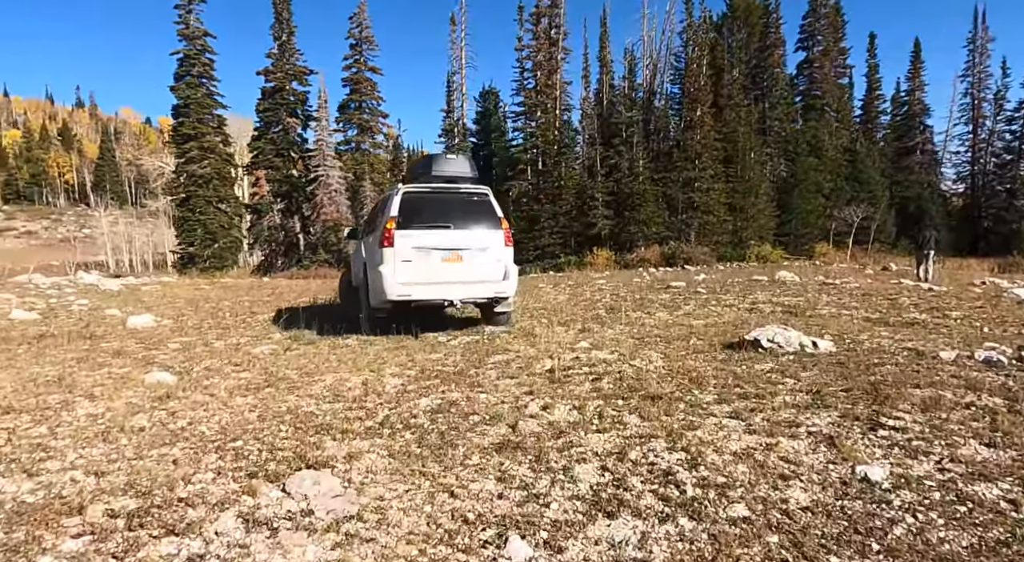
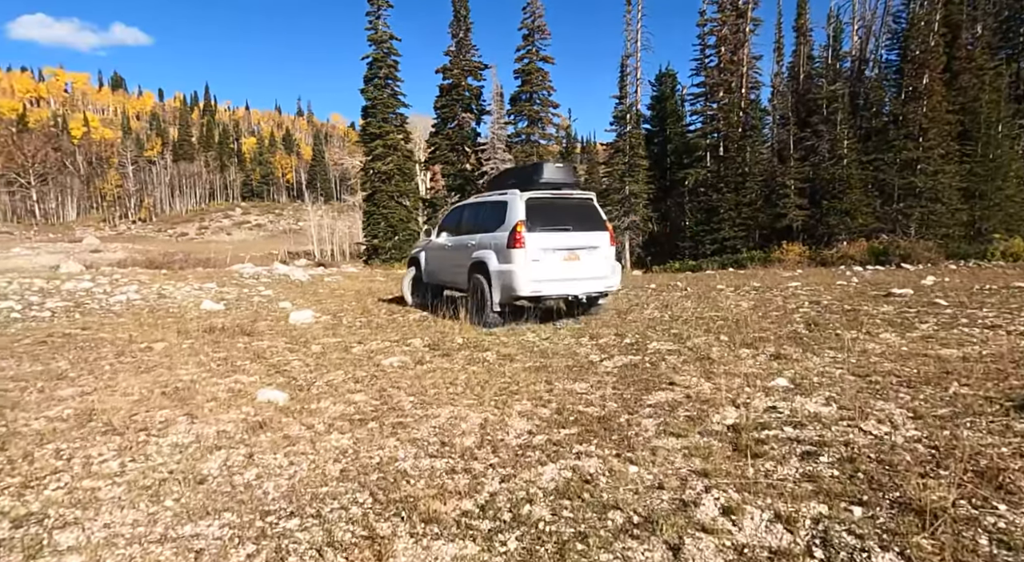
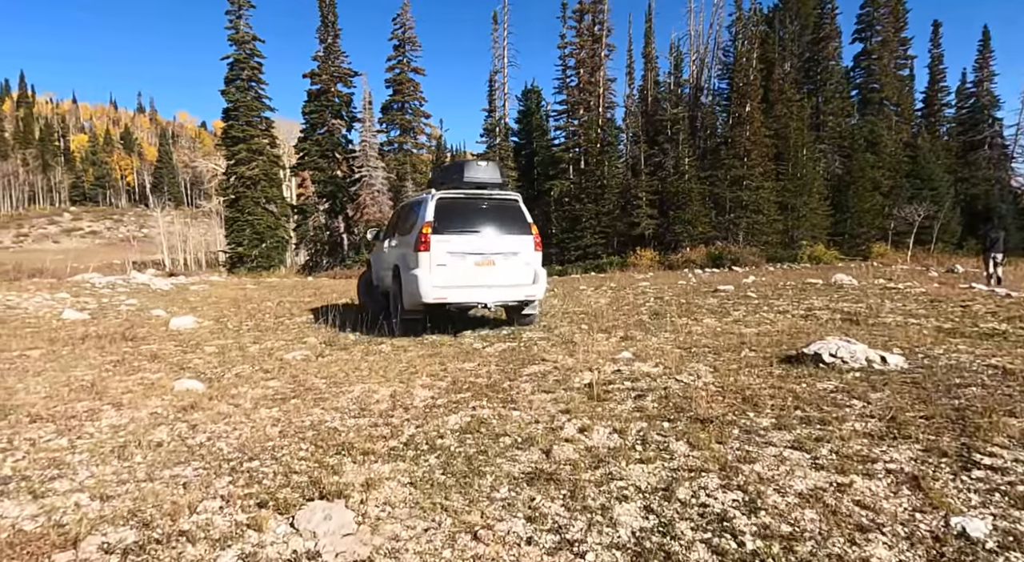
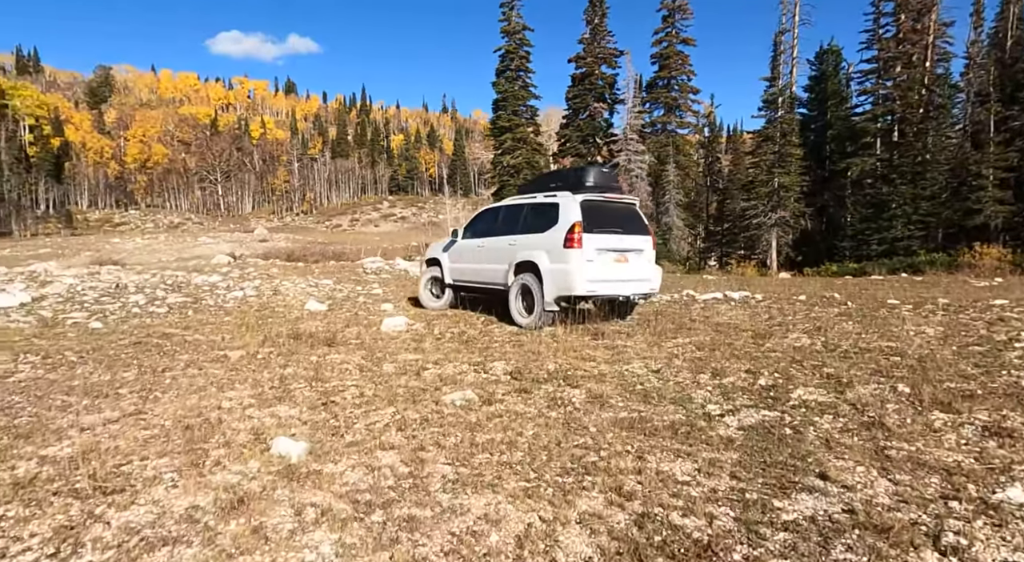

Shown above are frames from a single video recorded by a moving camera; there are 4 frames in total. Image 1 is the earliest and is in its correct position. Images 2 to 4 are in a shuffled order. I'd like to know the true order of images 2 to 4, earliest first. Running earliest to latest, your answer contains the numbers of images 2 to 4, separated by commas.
3, 2, 4
